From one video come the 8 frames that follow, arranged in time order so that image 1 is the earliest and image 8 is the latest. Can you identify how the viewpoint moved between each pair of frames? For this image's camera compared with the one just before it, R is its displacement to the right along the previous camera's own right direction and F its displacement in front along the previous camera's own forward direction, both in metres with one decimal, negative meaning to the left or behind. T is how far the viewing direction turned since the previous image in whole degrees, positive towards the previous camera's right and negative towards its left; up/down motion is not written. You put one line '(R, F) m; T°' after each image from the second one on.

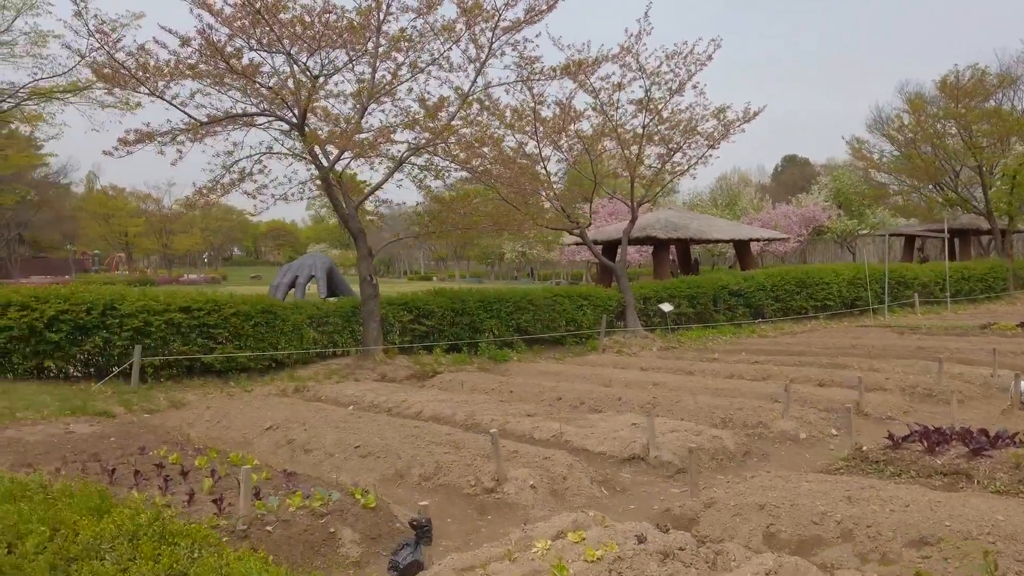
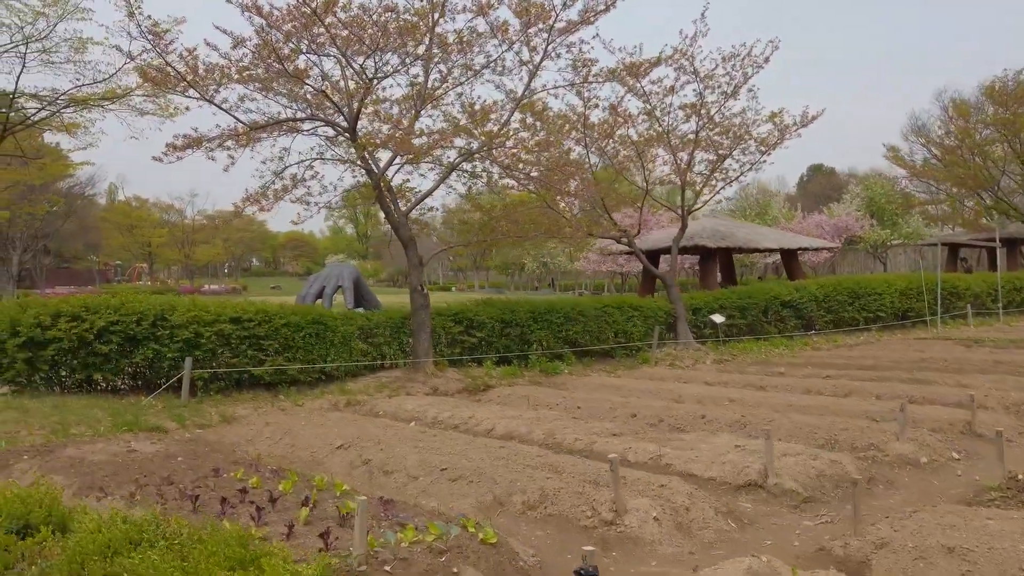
(-0.7, +0.5) m; -1°
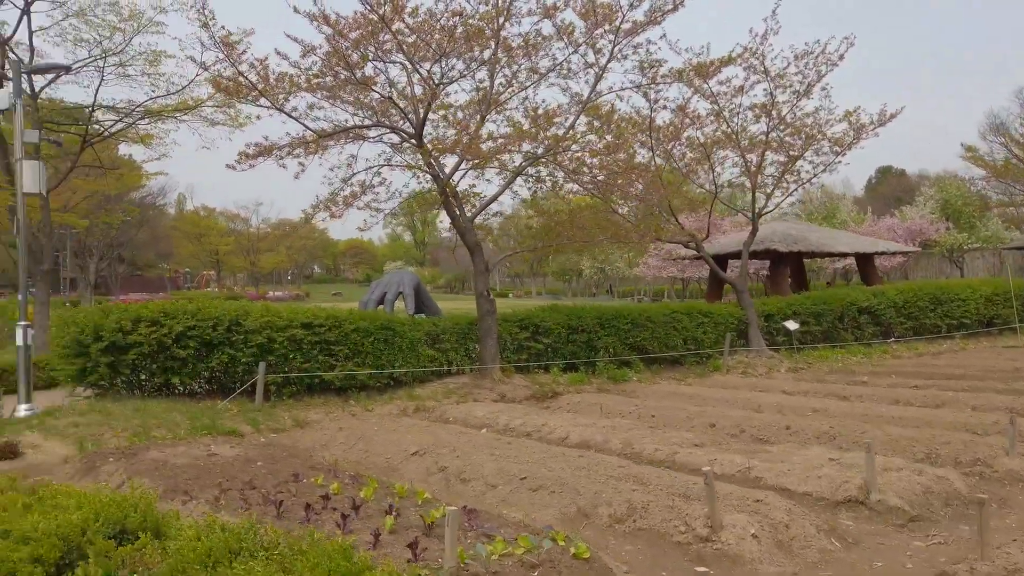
(-0.2, +0.2) m; -4°
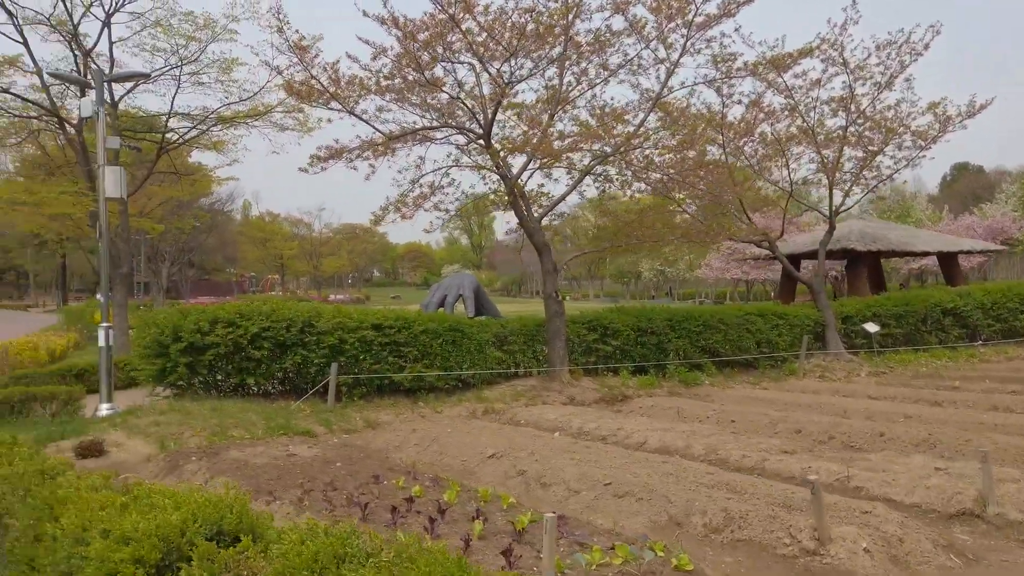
(-0.2, +0.2) m; -4°
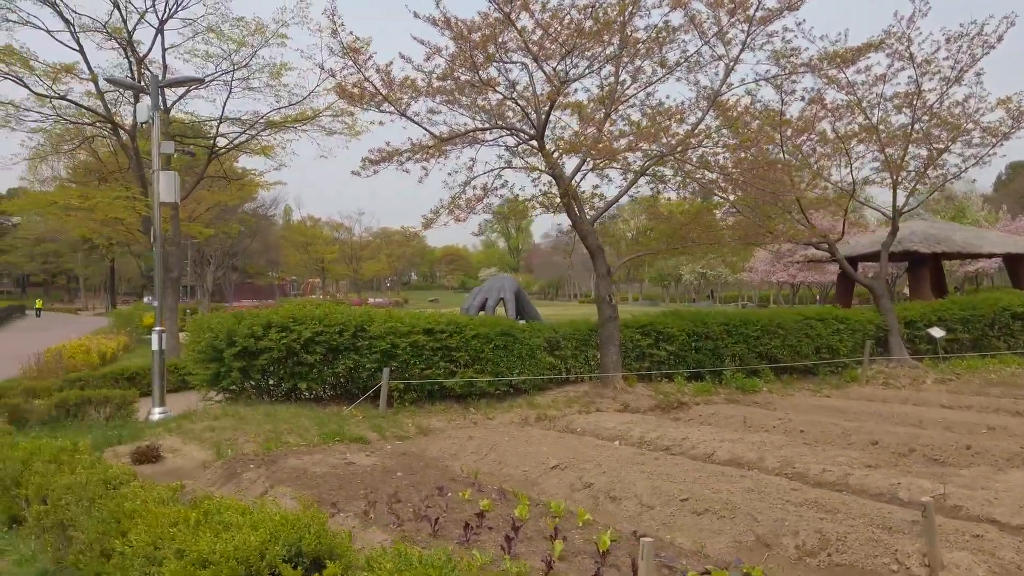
(-0.2, +0.2) m; -3°
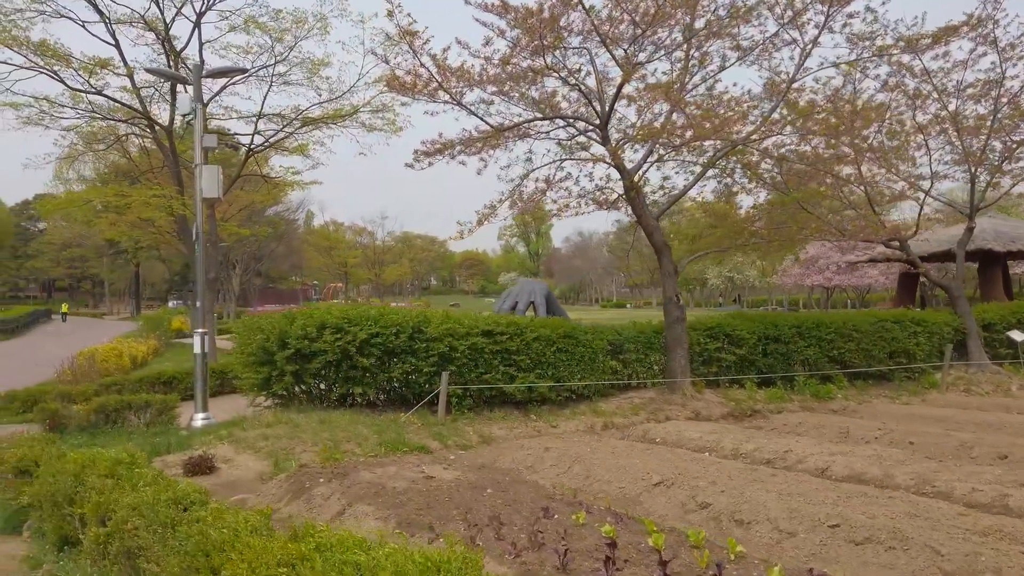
(-0.6, +0.7) m; -1°
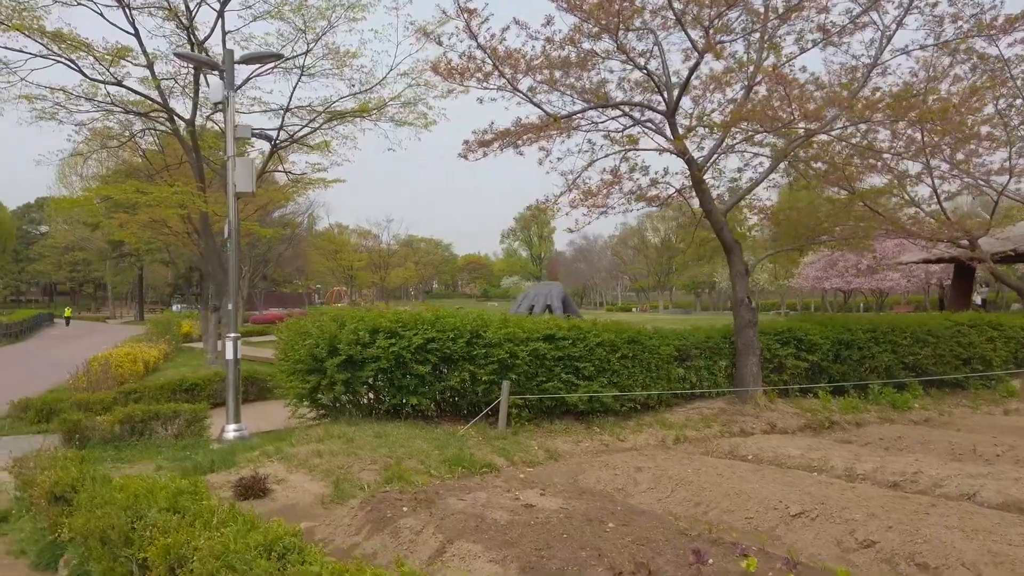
(-0.8, +0.8) m; 0°
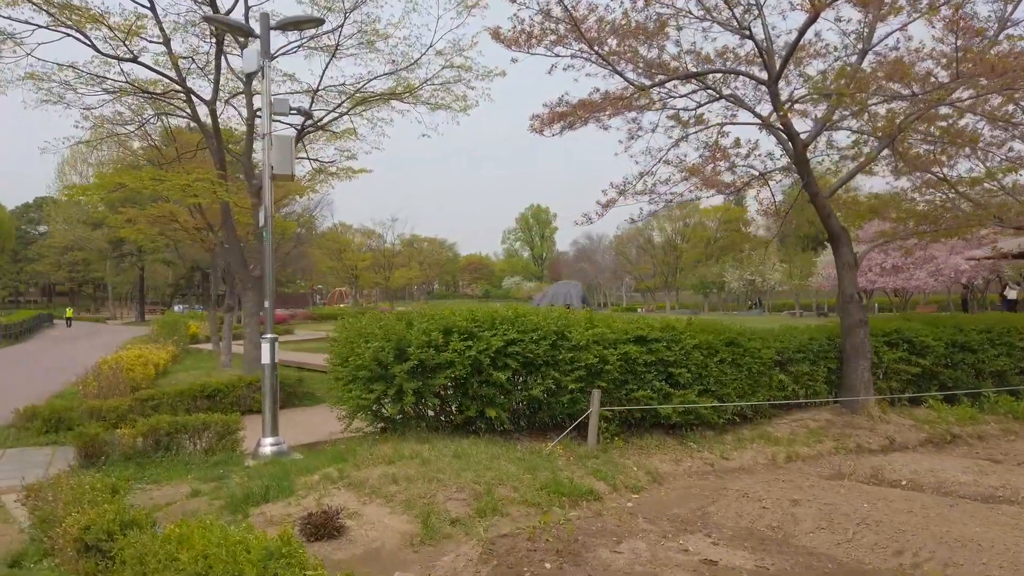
(-1.0, +1.3) m; 0°
